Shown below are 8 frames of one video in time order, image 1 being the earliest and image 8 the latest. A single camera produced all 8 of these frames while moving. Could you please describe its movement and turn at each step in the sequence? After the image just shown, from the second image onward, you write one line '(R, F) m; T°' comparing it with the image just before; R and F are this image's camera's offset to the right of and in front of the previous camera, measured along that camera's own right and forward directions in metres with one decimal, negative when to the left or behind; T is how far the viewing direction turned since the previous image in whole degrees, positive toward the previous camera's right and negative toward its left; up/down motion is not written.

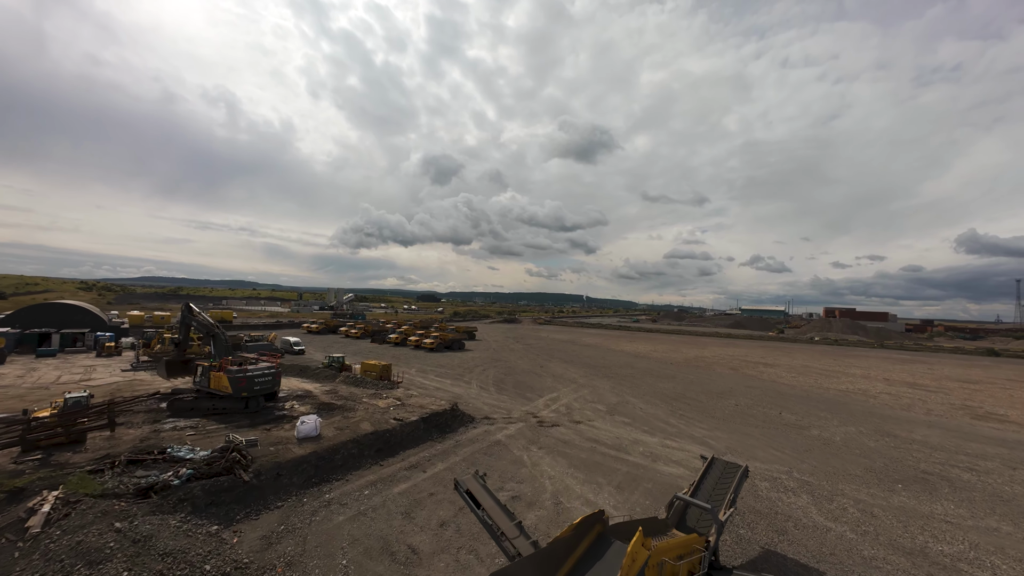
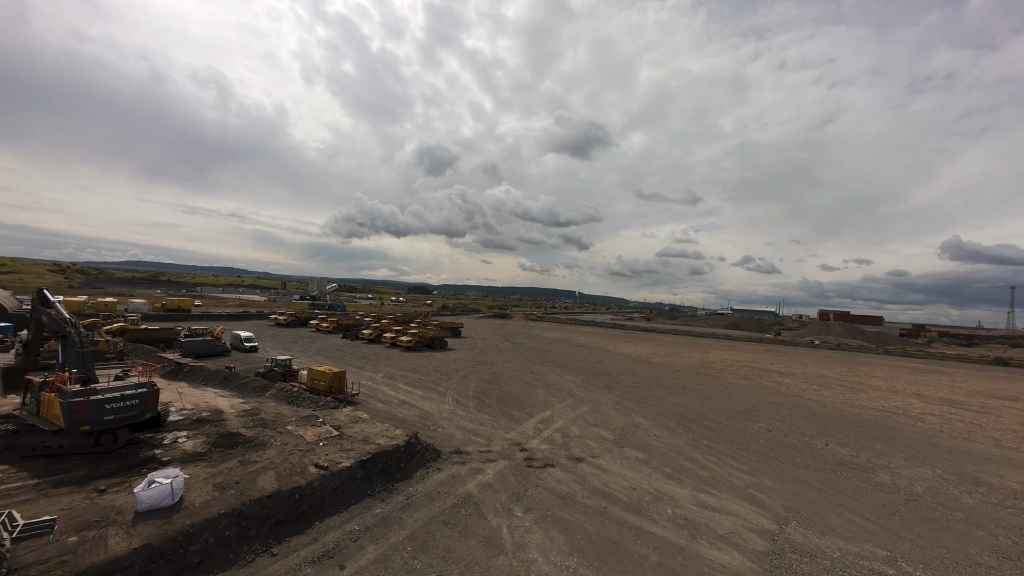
(+0.4, +5.1) m; +1°
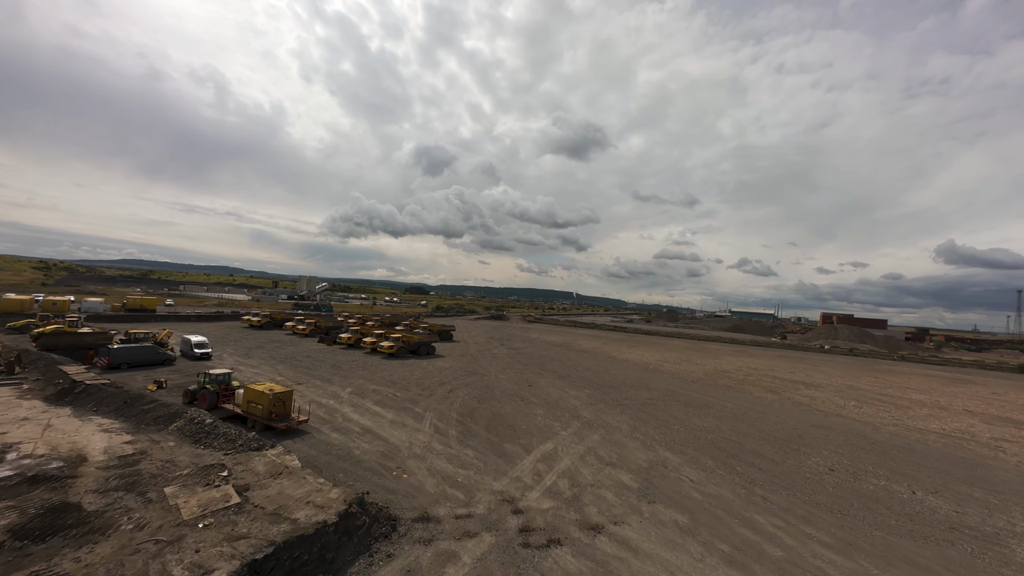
(+0.2, +4.6) m; 0°
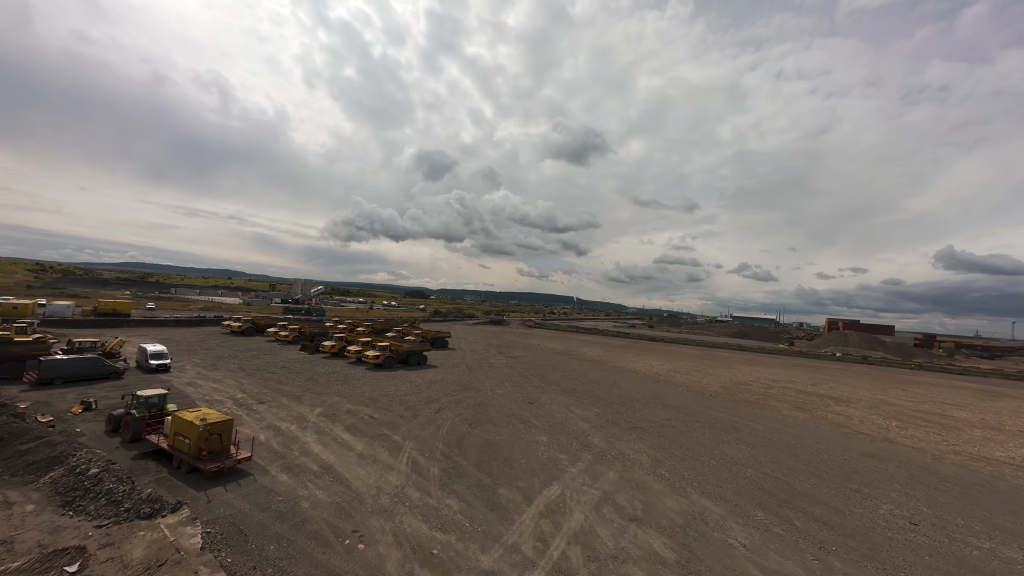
(+0.1, +3.4) m; 0°
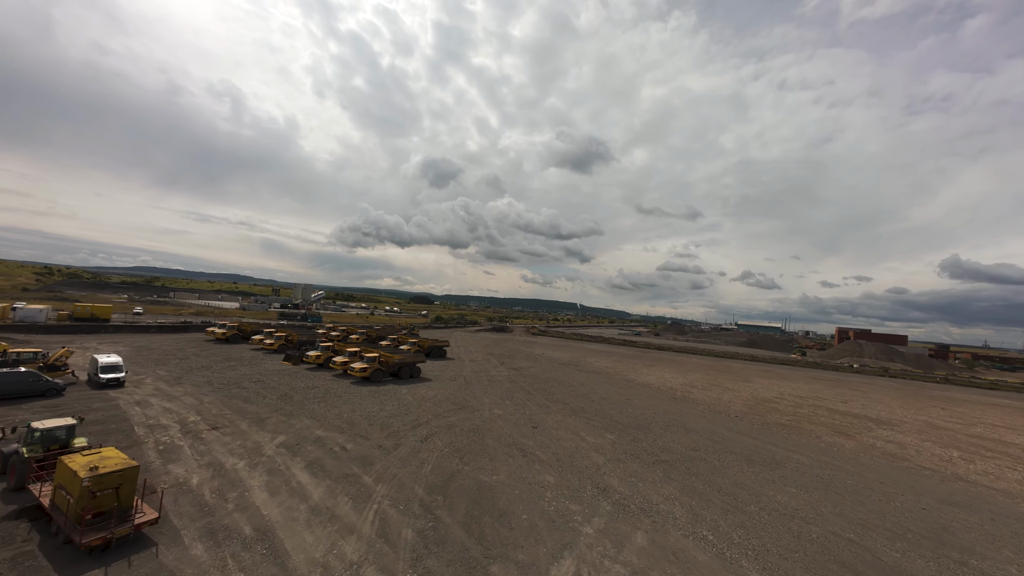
(+0.1, +3.3) m; -1°
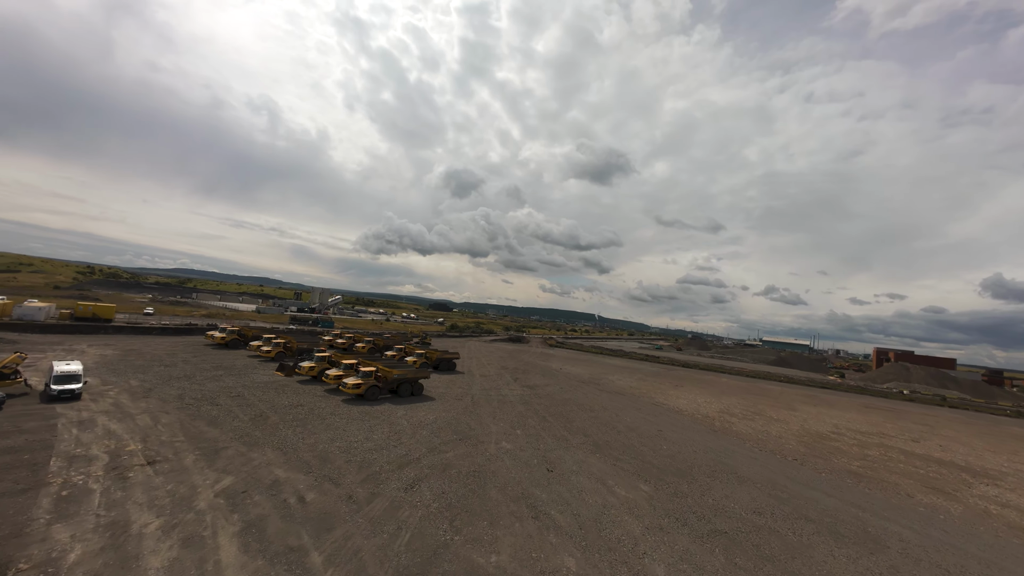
(+0.2, +3.9) m; -3°
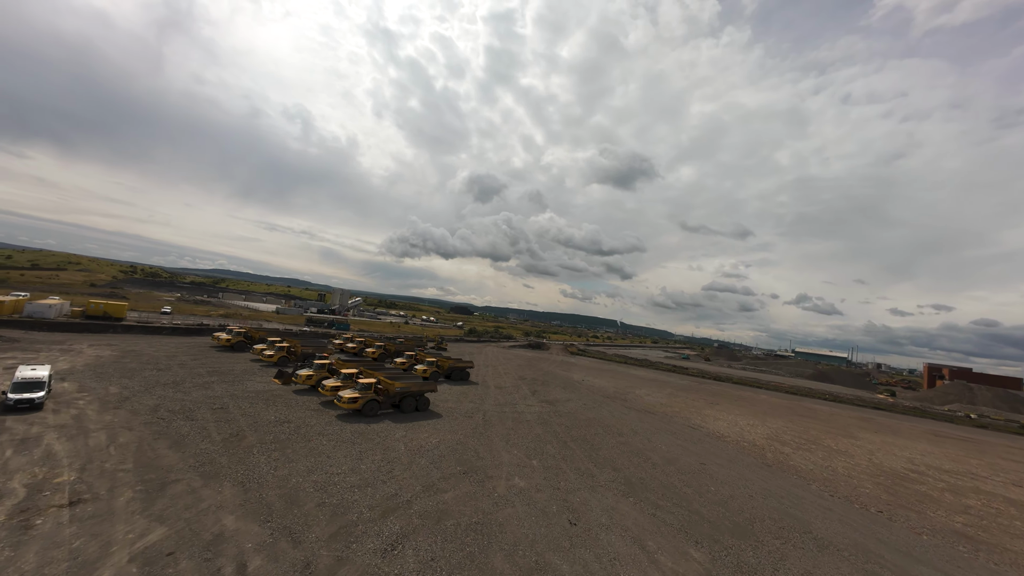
(+0.2, +3.5) m; -3°
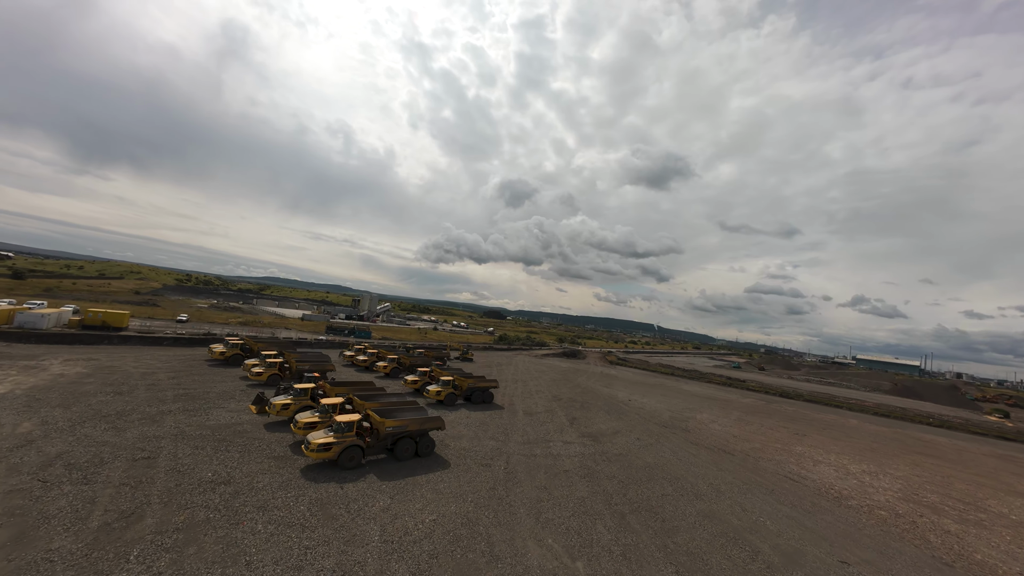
(+0.1, +7.2) m; -5°
